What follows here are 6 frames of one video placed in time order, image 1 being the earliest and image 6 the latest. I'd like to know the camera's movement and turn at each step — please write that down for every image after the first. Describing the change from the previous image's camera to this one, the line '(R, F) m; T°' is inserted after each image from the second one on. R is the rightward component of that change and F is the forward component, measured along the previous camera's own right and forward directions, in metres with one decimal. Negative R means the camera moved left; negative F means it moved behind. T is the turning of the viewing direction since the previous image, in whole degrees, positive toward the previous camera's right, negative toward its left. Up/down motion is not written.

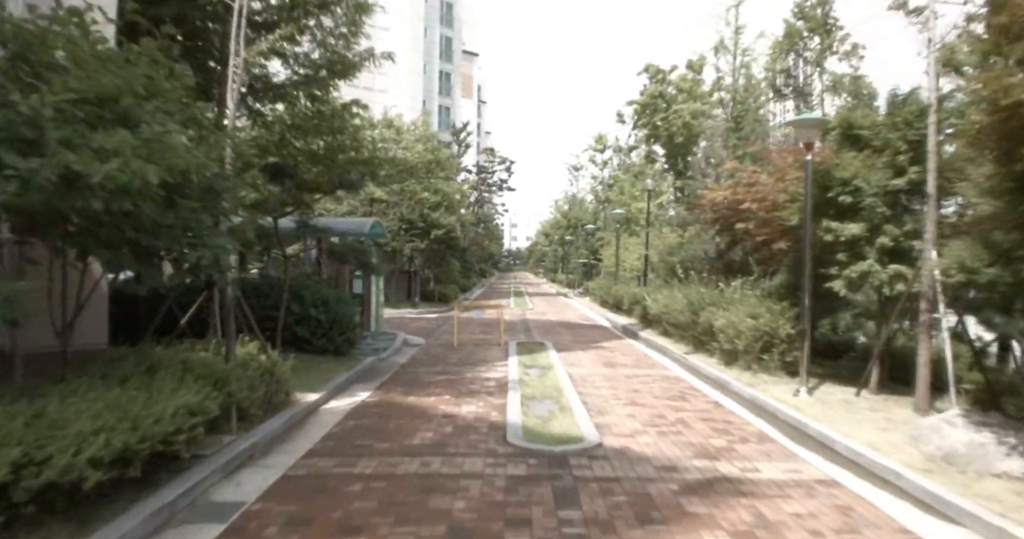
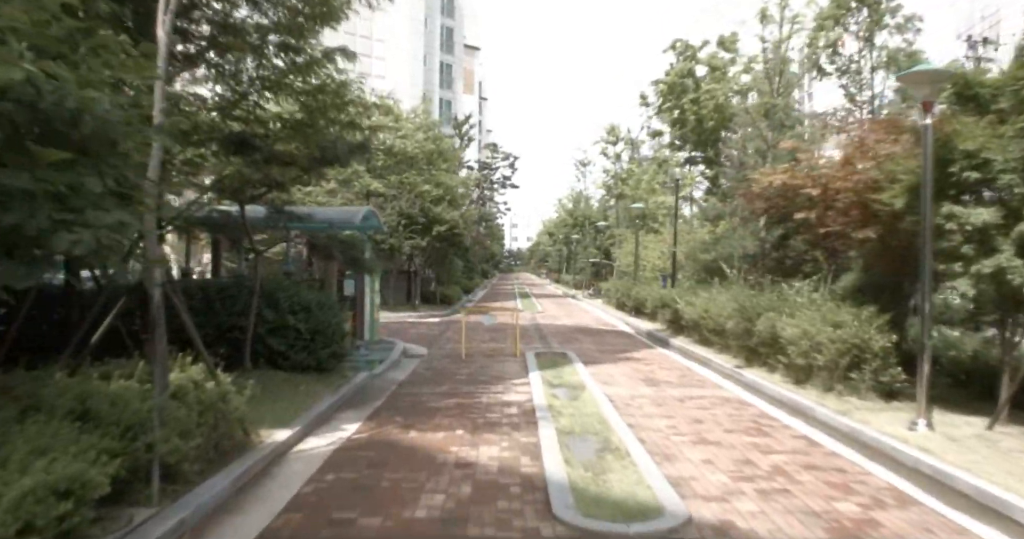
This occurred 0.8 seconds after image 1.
(-0.4, +2.4) m; 0°
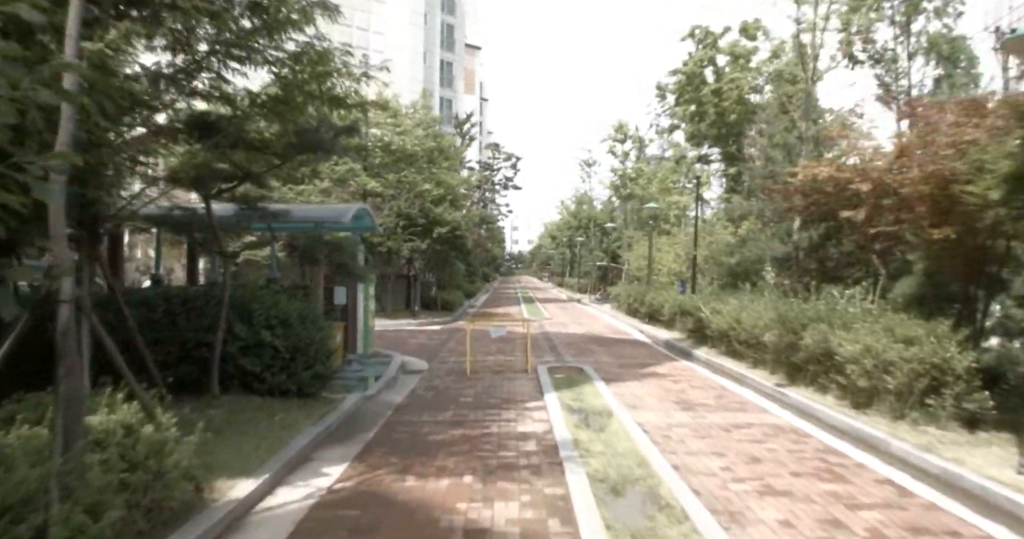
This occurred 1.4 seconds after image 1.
(-0.2, +1.5) m; 0°
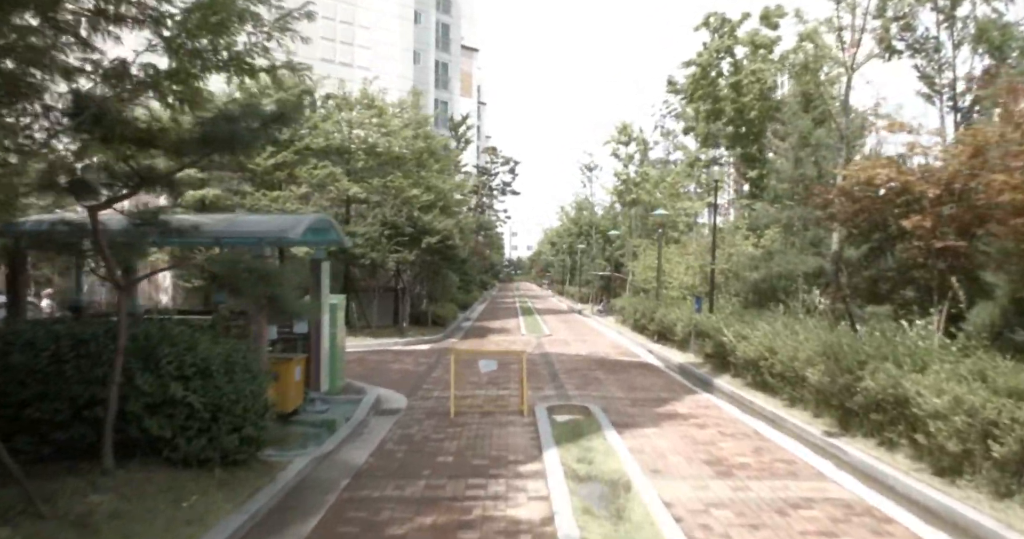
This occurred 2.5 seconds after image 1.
(+0.1, +2.0) m; 0°
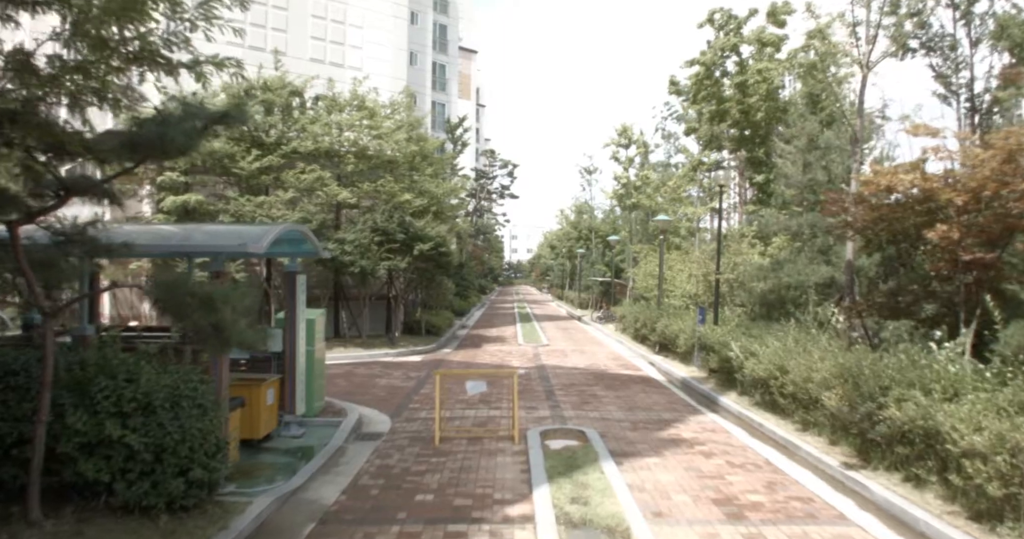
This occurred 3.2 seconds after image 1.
(+0.2, +0.8) m; 0°
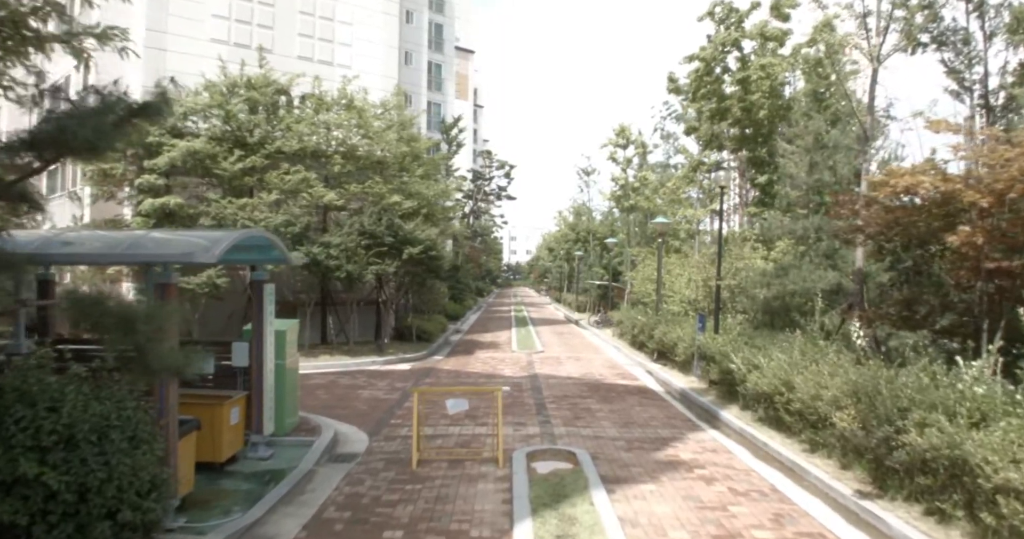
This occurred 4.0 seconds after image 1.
(+0.2, +0.7) m; 0°
